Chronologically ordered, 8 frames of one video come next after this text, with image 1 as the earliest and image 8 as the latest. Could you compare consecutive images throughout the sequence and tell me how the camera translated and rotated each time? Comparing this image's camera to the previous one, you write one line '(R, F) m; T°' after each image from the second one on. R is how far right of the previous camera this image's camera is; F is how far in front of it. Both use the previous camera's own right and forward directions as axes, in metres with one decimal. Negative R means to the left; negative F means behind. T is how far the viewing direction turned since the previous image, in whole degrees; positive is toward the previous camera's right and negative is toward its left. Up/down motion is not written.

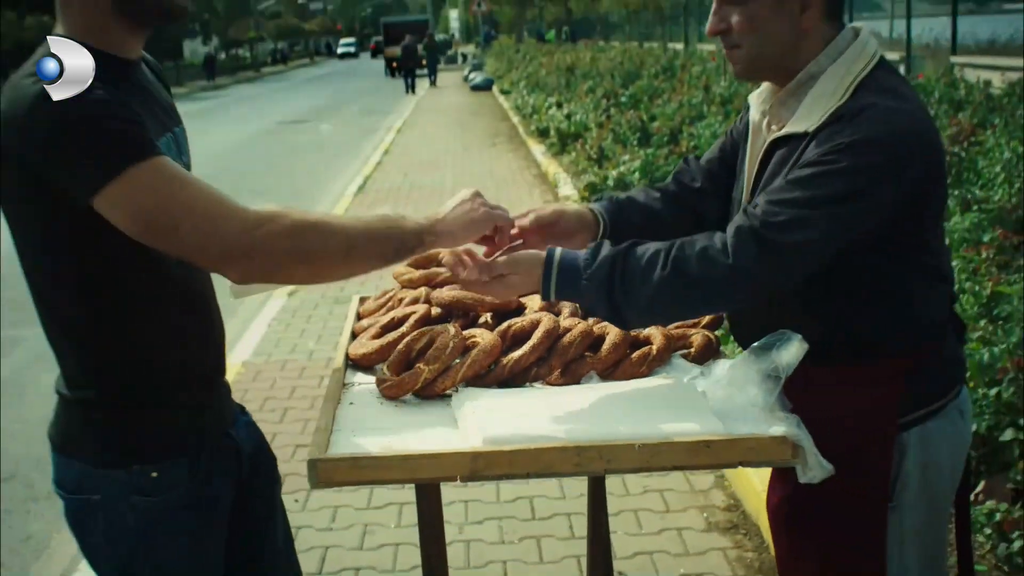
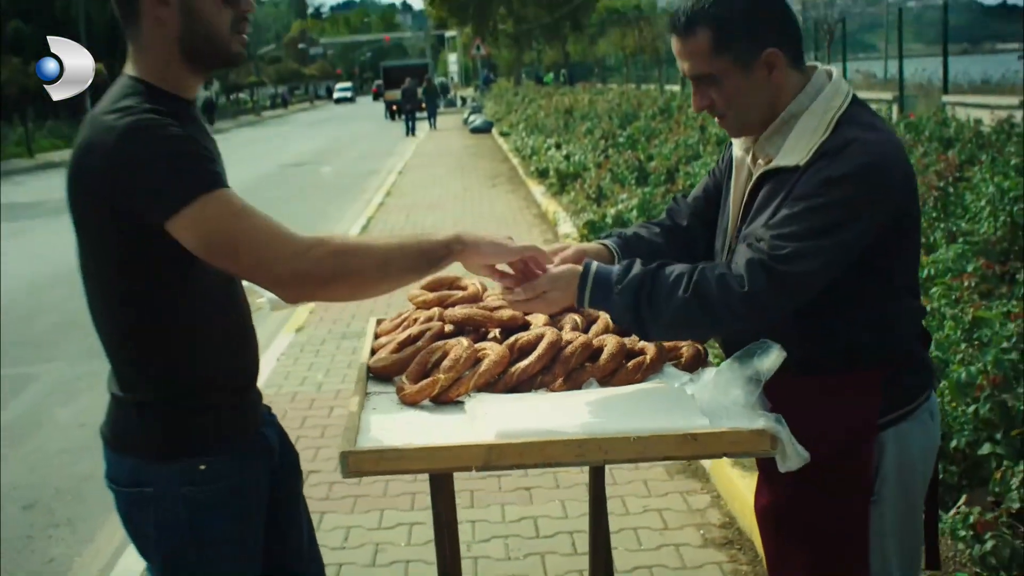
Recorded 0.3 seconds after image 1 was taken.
(0.0, -0.2) m; 0°
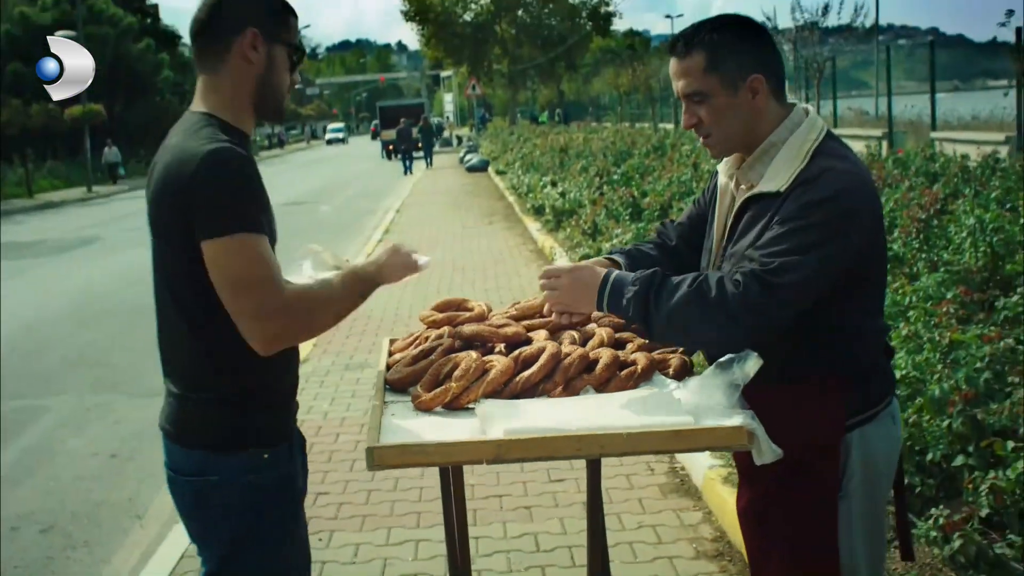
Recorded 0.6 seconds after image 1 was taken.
(0.0, -0.2) m; 0°
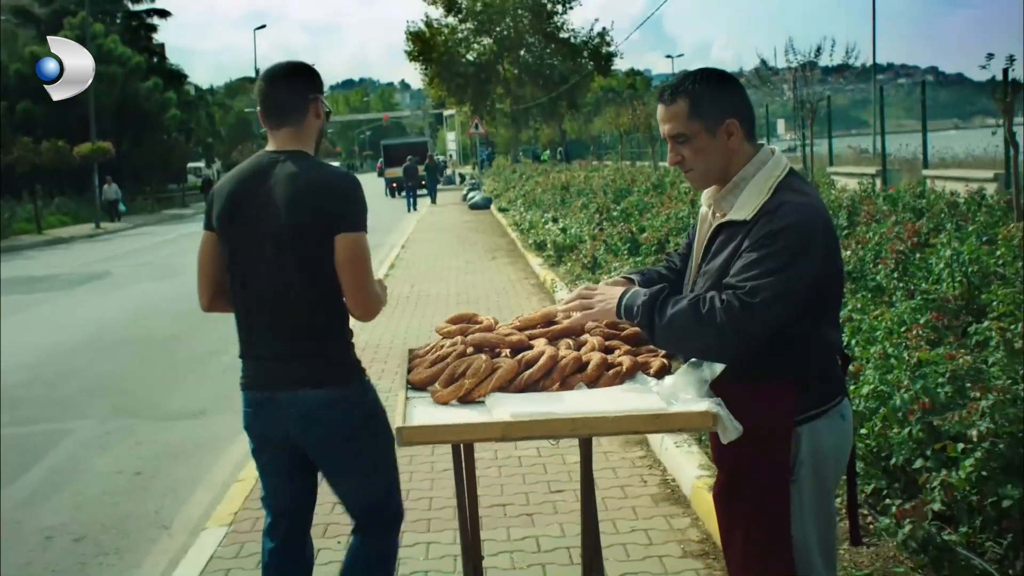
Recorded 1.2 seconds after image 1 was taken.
(0.0, -0.4) m; 0°
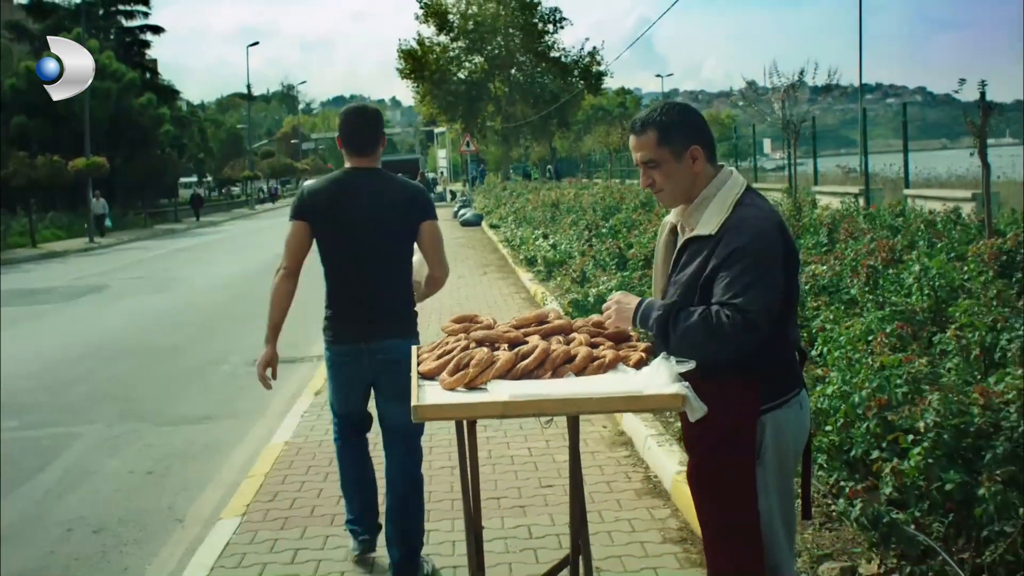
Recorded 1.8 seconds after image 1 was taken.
(0.0, -0.4) m; 0°
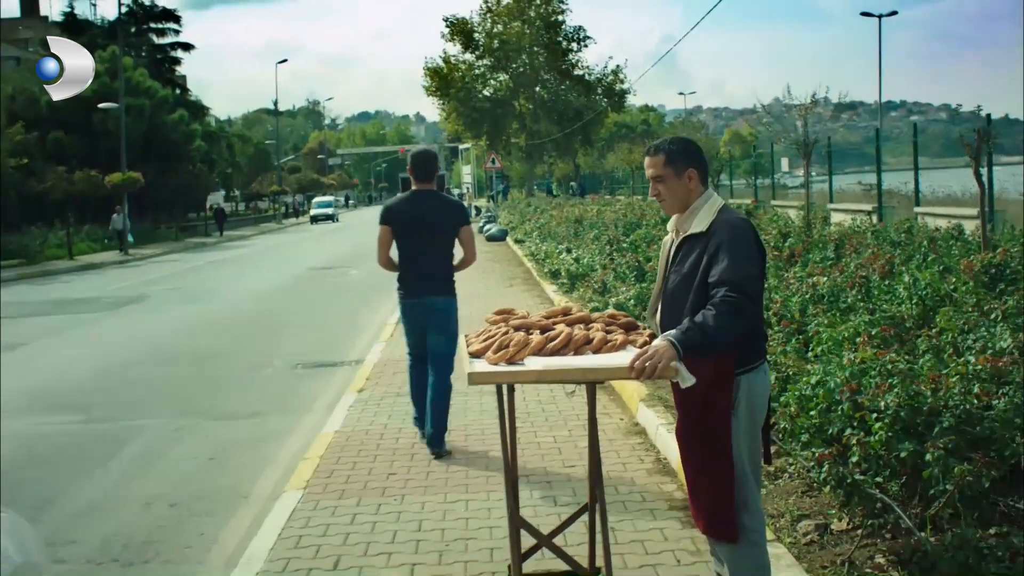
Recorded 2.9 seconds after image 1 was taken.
(0.0, -0.7) m; -1°
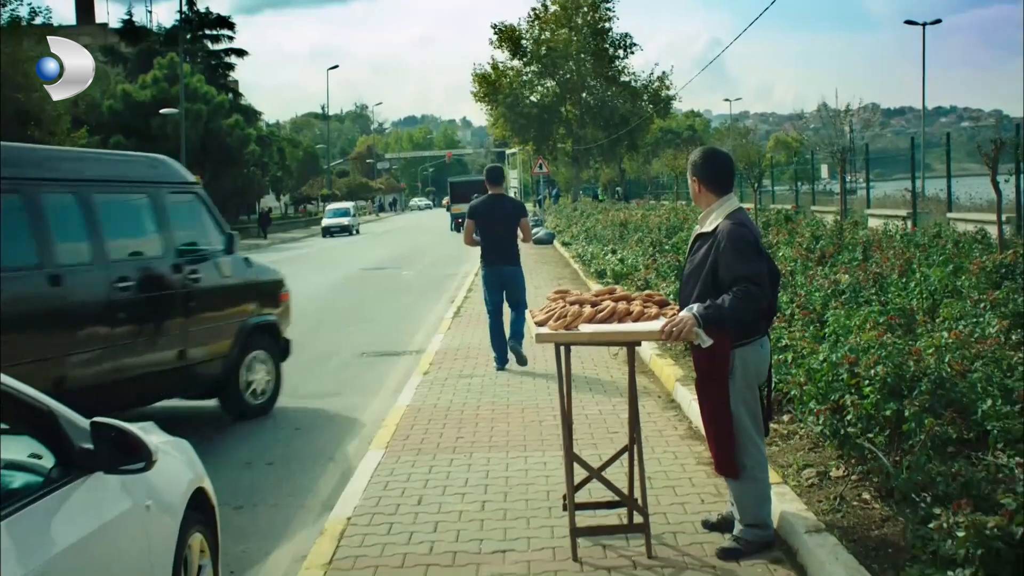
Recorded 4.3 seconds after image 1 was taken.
(0.0, -0.9) m; -2°
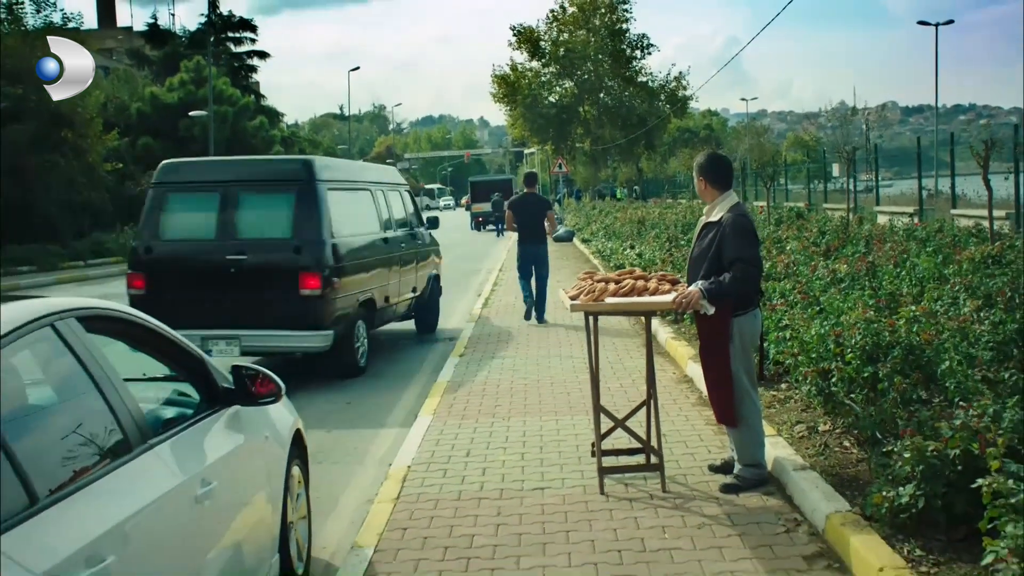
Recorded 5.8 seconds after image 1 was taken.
(-0.1, -0.9) m; -1°
